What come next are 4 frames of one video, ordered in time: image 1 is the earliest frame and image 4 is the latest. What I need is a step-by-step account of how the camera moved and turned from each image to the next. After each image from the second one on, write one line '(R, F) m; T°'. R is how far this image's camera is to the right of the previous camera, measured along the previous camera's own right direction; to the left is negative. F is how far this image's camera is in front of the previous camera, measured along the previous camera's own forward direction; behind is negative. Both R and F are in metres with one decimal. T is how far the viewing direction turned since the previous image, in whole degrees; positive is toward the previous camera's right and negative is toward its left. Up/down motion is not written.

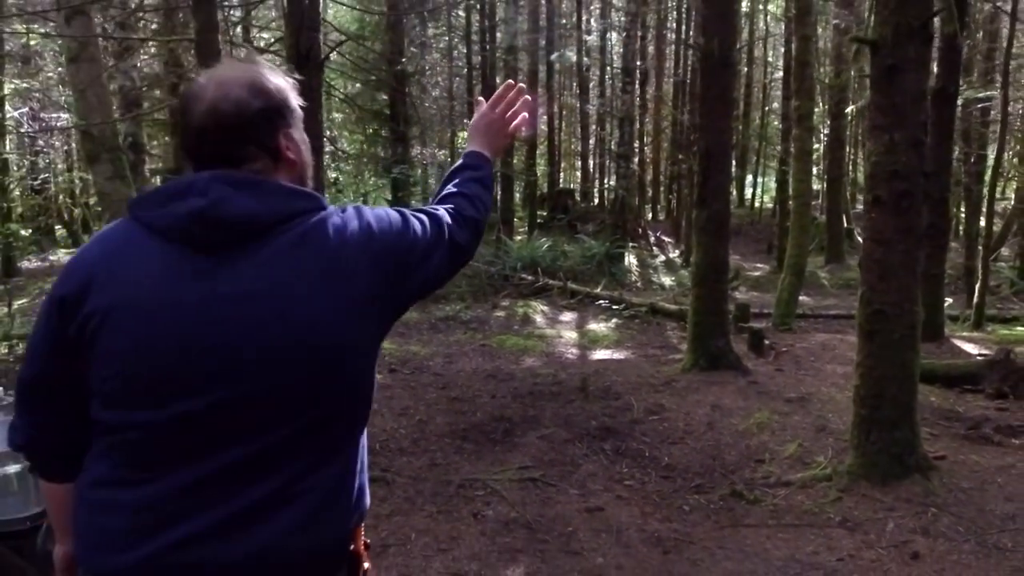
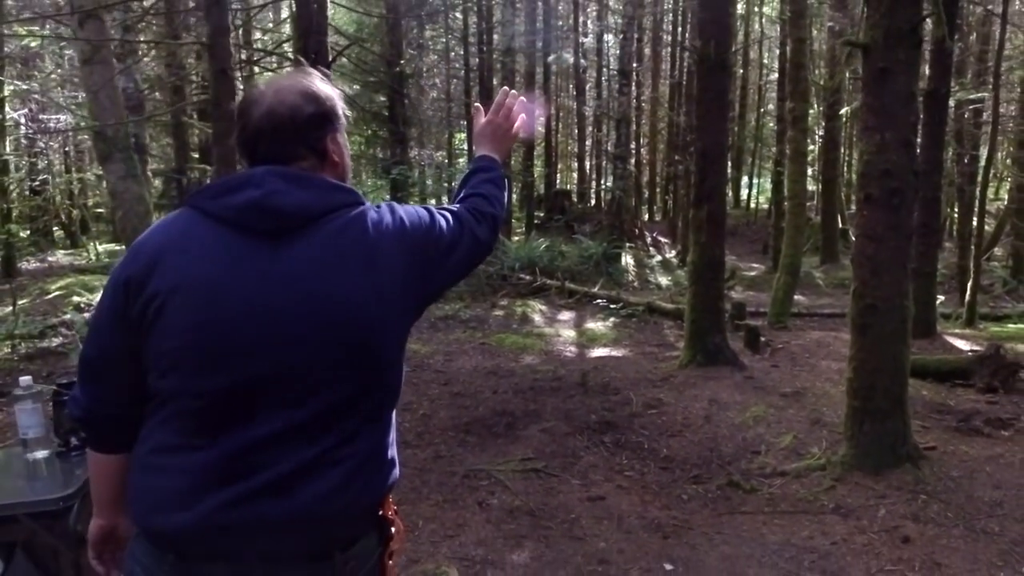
(-0.1, -0.2) m; 0°
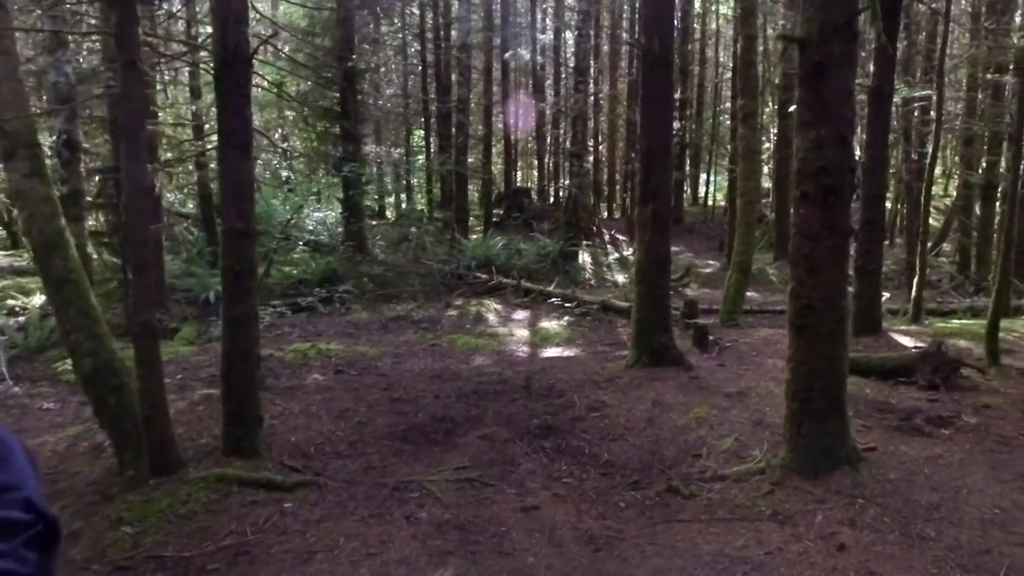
(+0.2, +0.2) m; +3°
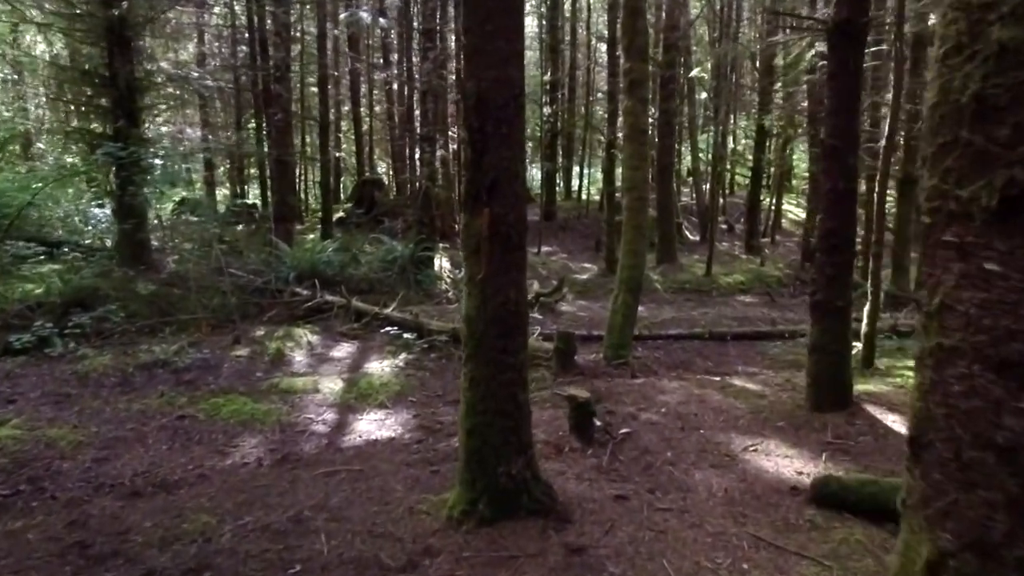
(+1.0, +4.0) m; +9°
